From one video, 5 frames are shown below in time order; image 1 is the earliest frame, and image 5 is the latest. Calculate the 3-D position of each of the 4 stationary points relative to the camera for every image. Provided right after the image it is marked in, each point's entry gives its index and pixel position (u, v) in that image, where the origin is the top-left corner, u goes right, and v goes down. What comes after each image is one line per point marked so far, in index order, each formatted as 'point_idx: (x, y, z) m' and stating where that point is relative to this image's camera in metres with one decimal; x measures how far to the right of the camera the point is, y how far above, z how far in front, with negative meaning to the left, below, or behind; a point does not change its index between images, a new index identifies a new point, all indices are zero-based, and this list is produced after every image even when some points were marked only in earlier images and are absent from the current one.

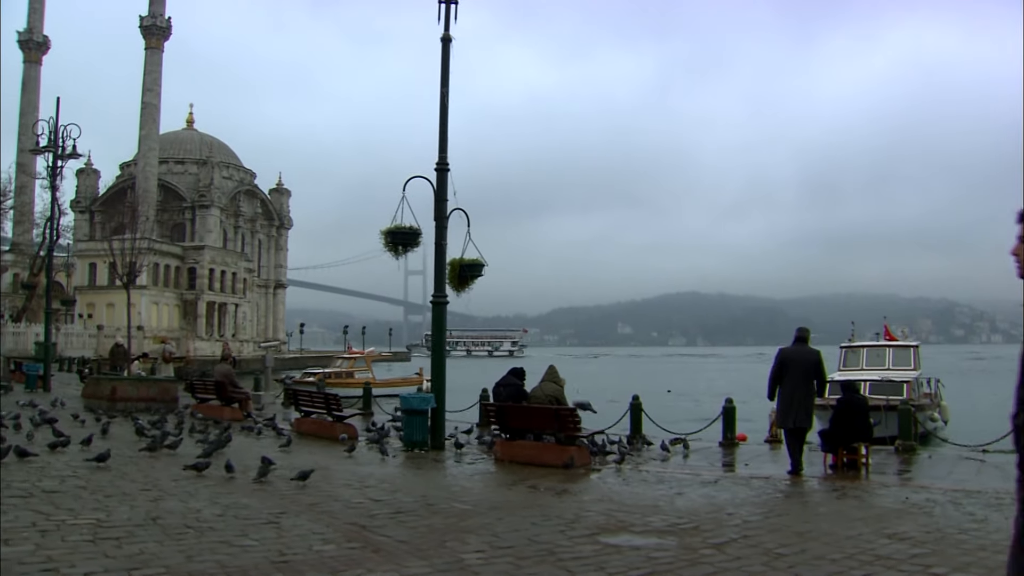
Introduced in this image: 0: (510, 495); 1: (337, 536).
0: (0.0, -2.3, +10.0) m
1: (-1.5, -2.1, +7.4) m
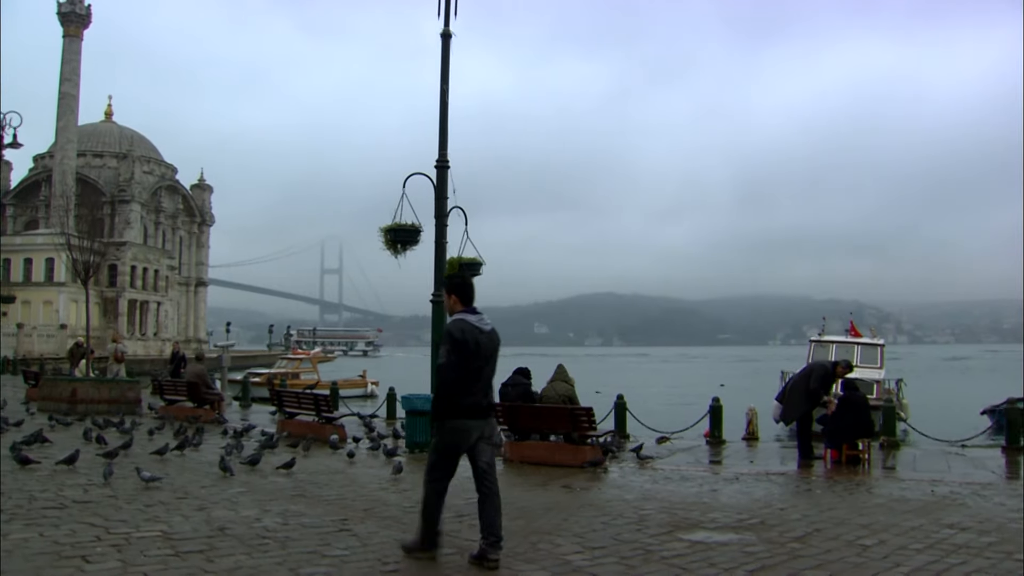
0: (+0.5, -2.3, +9.9) m
1: (-0.7, -2.1, +7.2) m
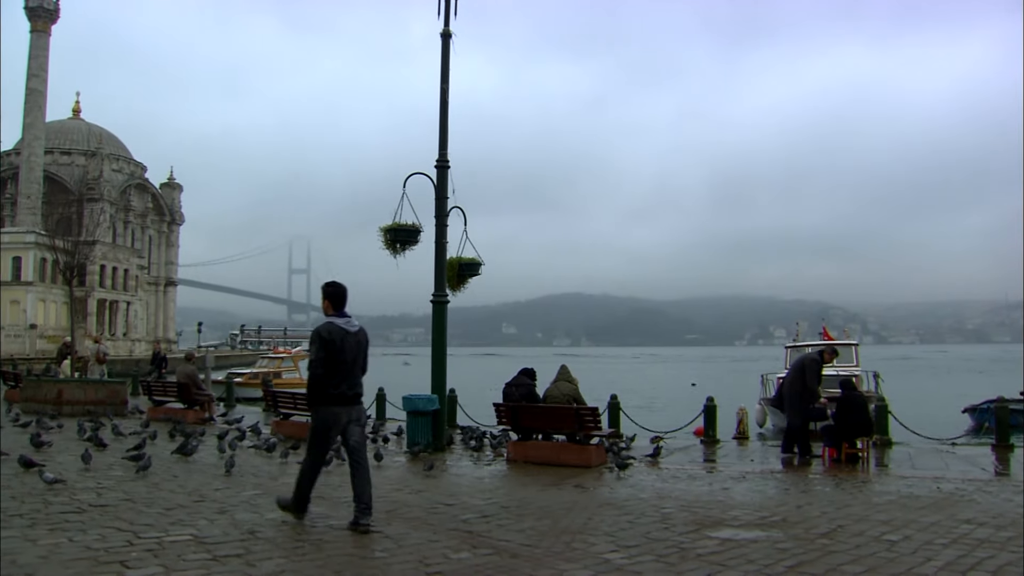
0: (+0.6, -2.3, +9.9) m
1: (-0.4, -2.1, +7.2) m
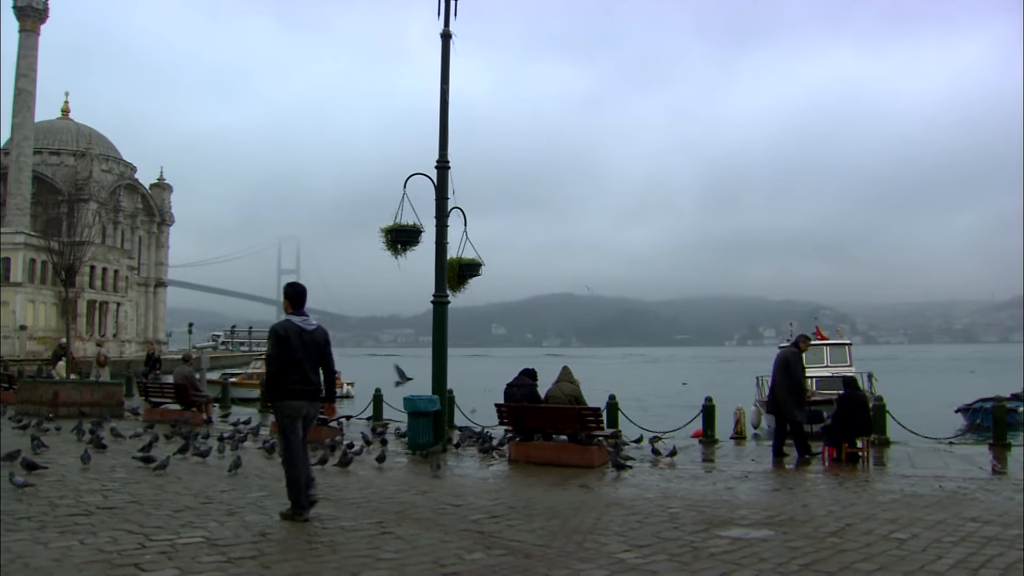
0: (+0.7, -2.3, +10.0) m
1: (-0.3, -2.1, +7.2) m
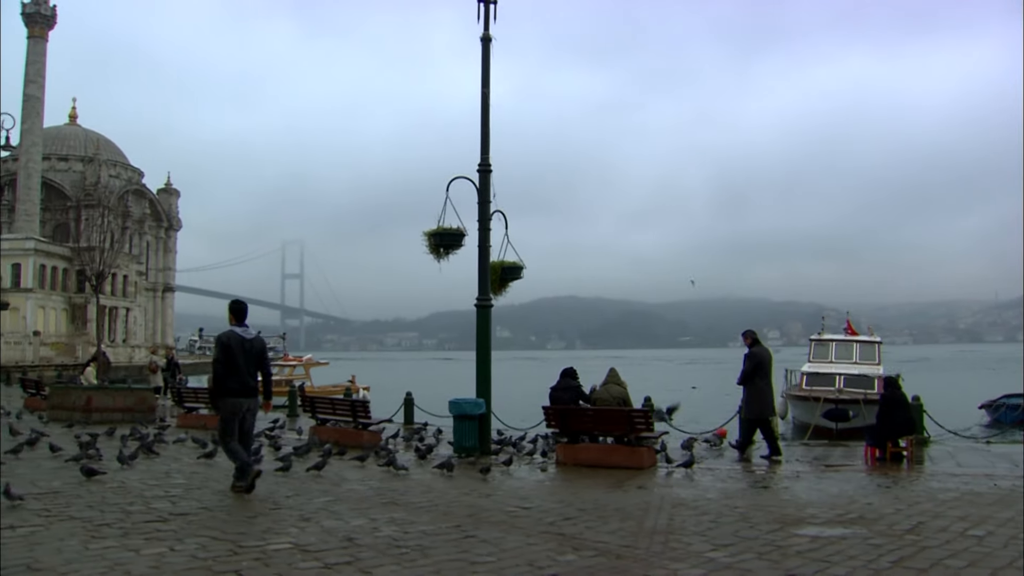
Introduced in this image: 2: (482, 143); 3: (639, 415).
0: (+1.4, -2.4, +10.0) m
1: (+0.4, -2.1, +7.3) m
2: (-0.5, +2.4, +14.4) m
3: (+1.8, -1.8, +12.3) m
